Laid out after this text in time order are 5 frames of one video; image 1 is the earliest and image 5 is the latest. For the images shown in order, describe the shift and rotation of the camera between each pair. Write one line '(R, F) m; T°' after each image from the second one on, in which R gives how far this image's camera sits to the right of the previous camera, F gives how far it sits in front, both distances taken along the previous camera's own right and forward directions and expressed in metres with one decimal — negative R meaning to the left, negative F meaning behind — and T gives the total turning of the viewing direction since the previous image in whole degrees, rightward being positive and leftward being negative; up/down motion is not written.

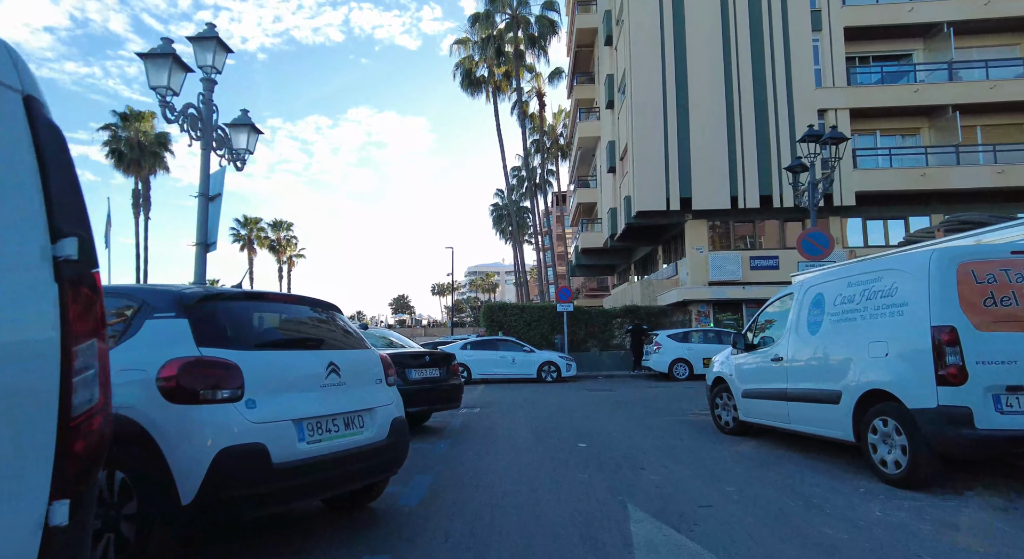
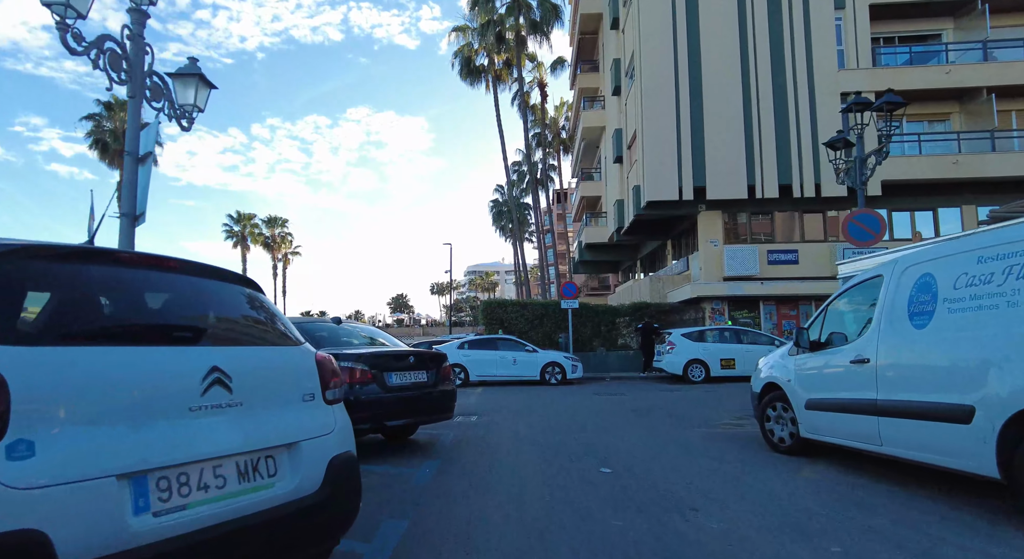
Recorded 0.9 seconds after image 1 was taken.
(-0.1, +1.4) m; 0°
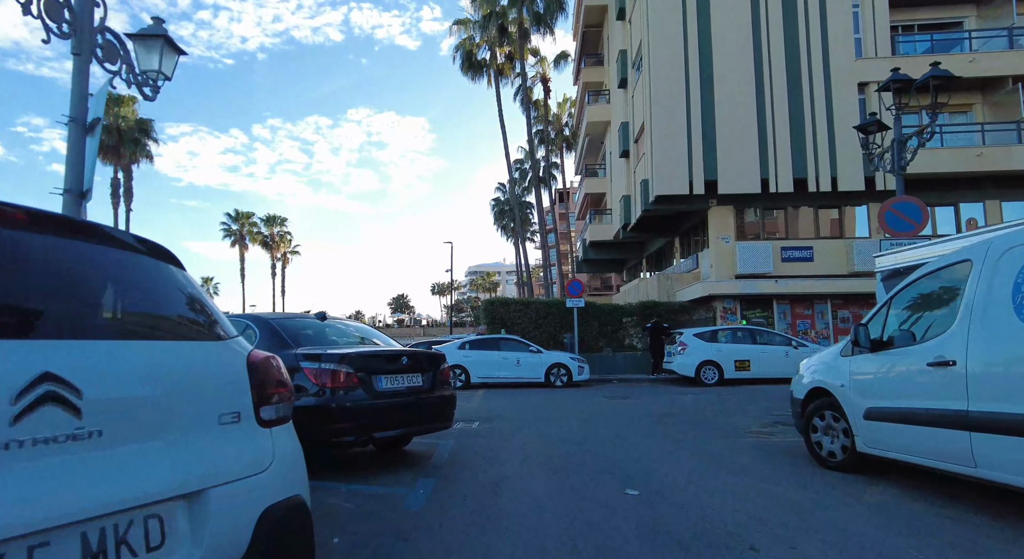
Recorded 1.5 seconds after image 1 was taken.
(-0.1, +0.8) m; 0°
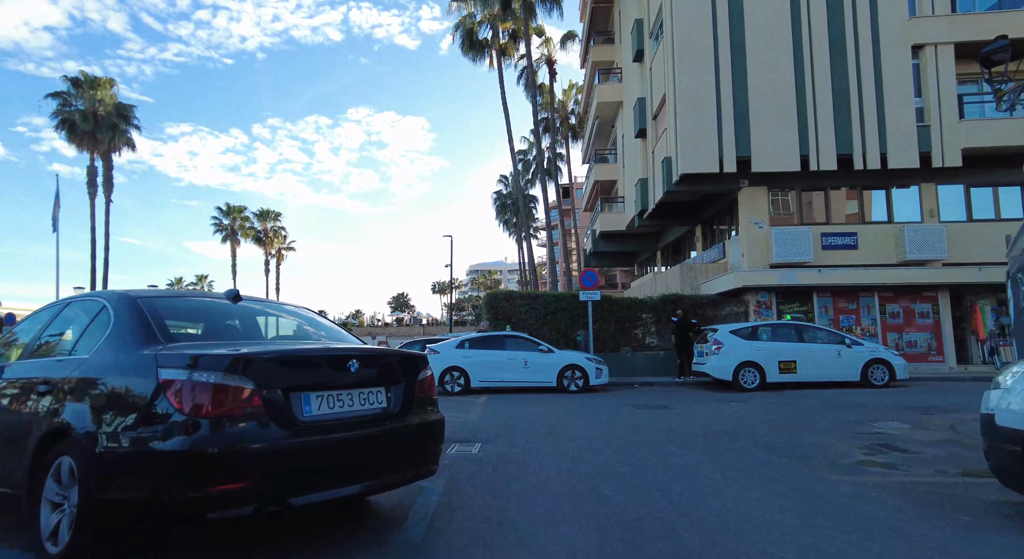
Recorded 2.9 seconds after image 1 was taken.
(-0.2, +2.3) m; 0°
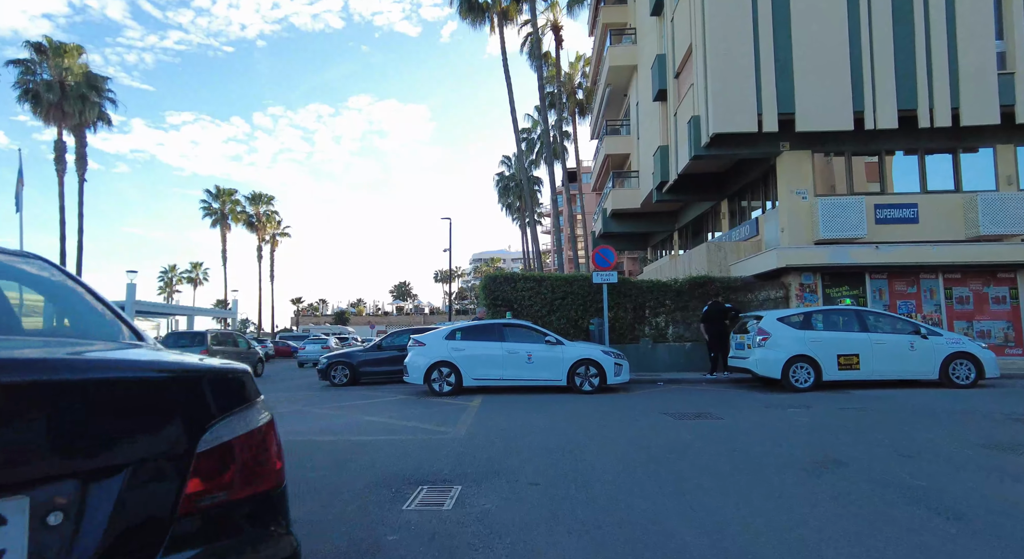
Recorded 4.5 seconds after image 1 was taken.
(+0.1, +2.5) m; 0°
